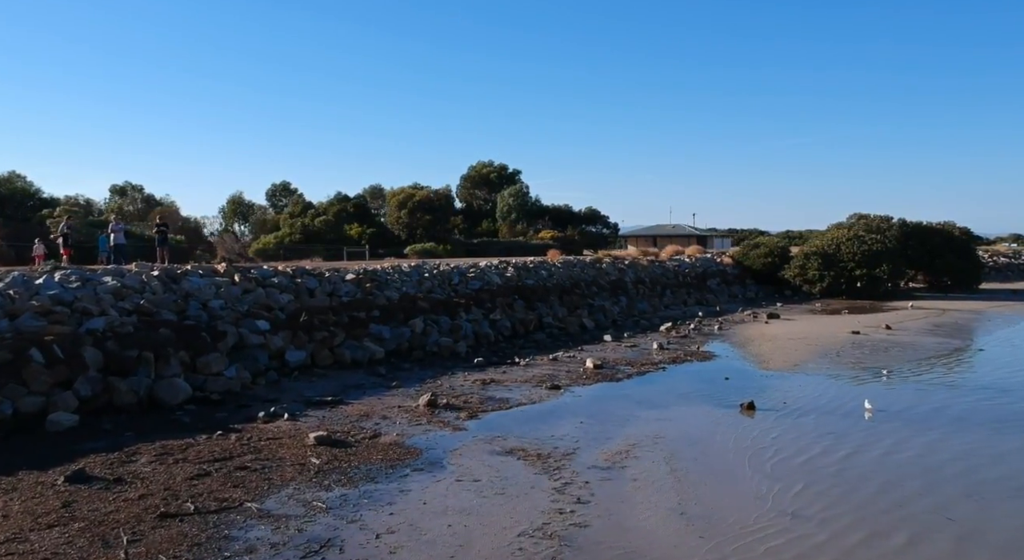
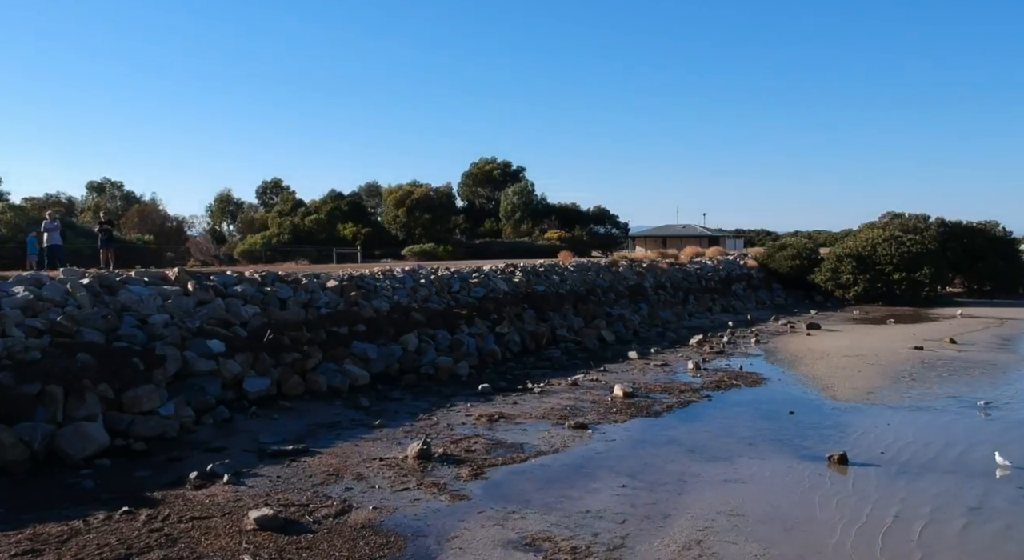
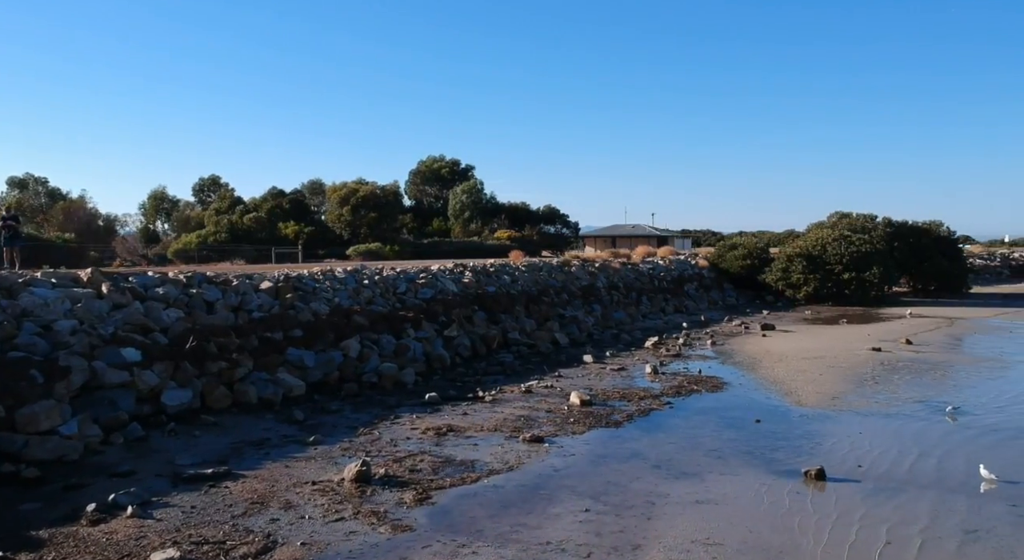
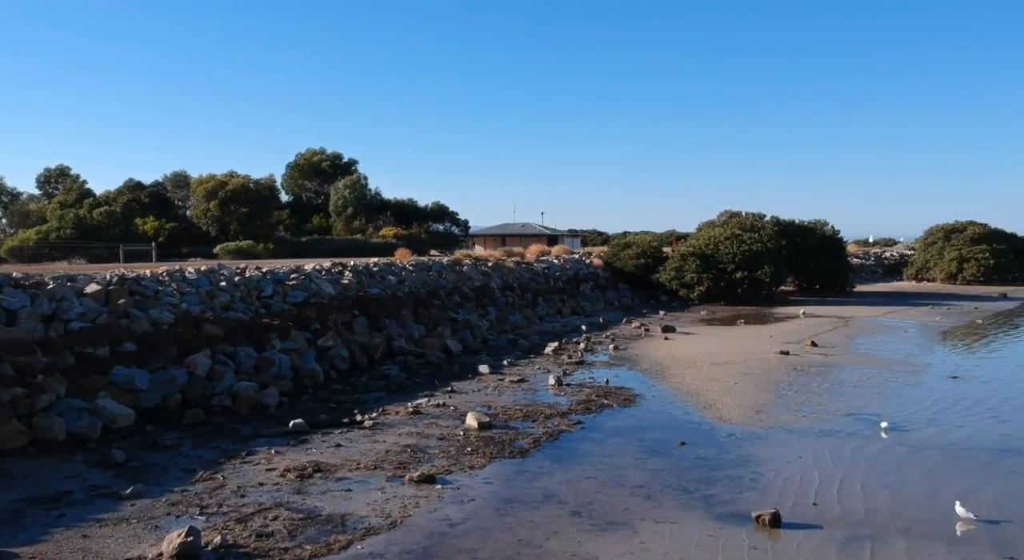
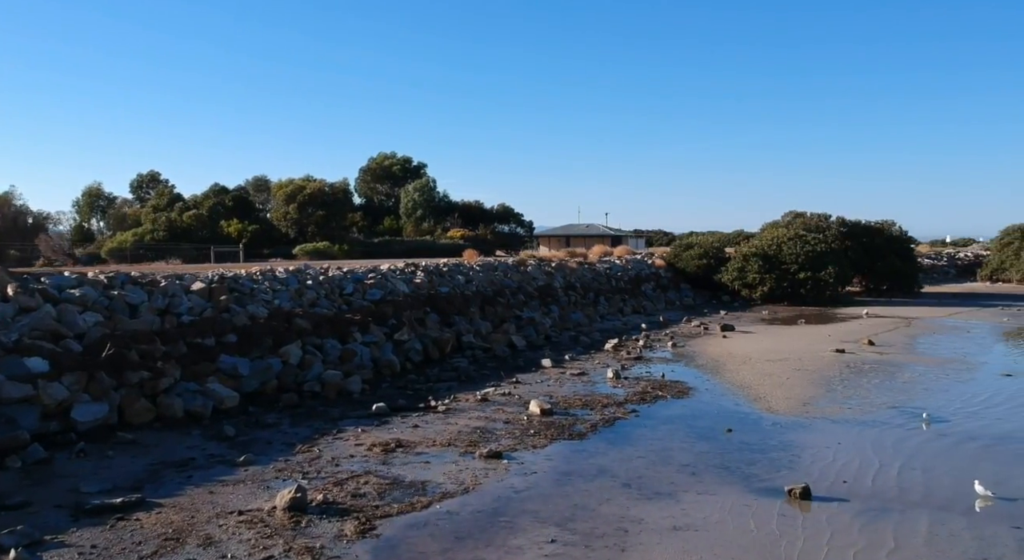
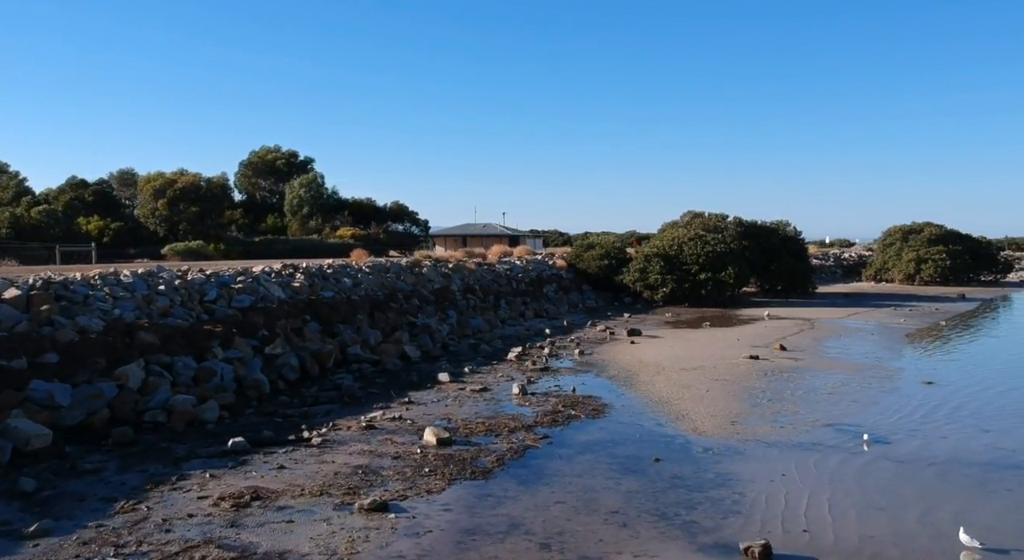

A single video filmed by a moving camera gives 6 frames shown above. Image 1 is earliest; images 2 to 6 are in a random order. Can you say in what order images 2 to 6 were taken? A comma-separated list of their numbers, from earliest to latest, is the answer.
2, 3, 5, 4, 6
